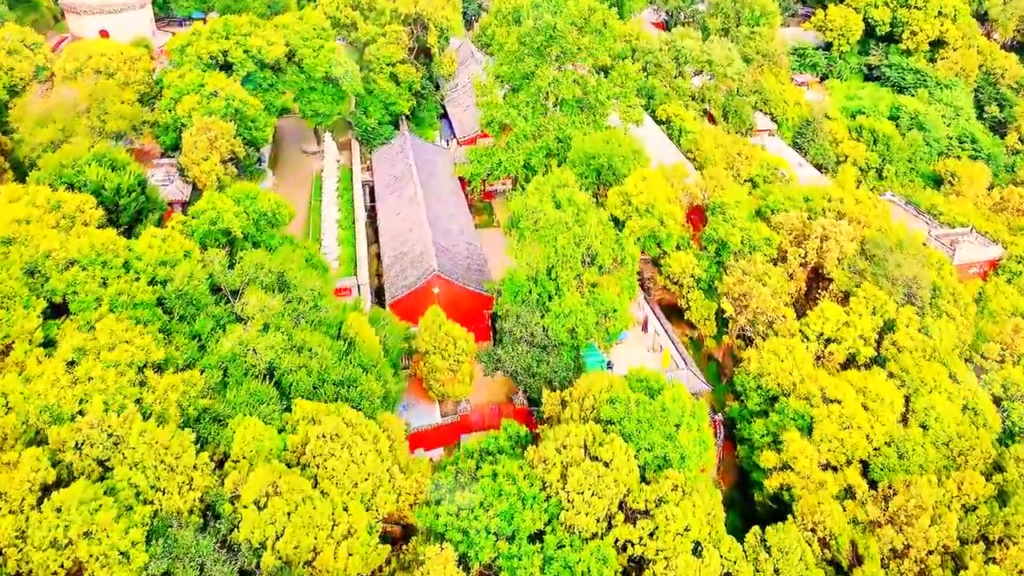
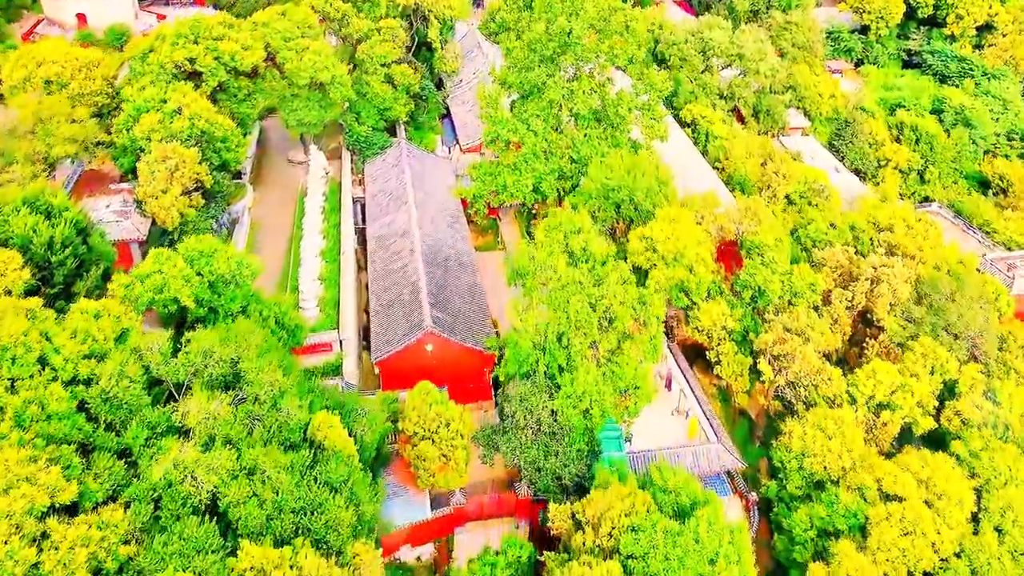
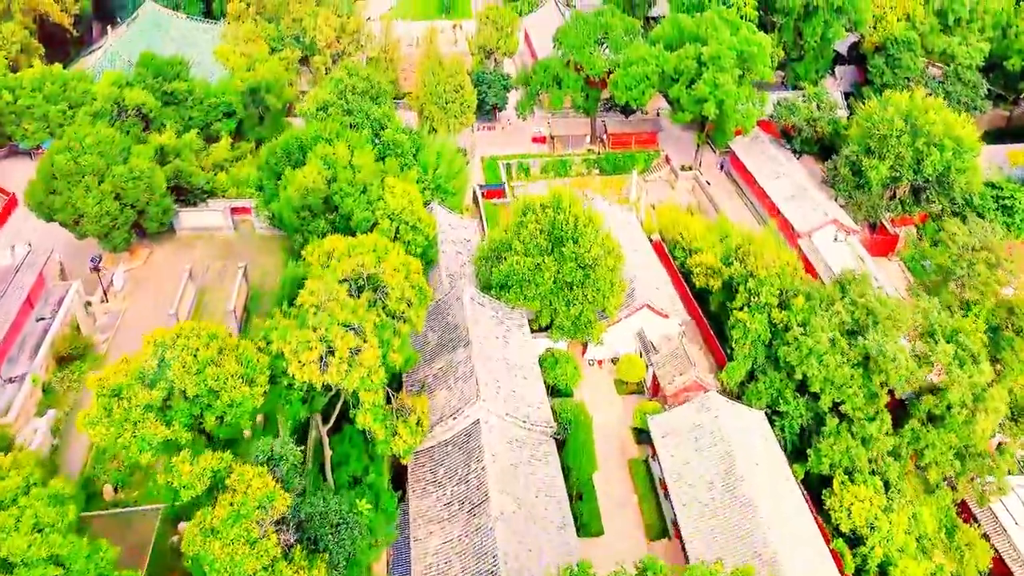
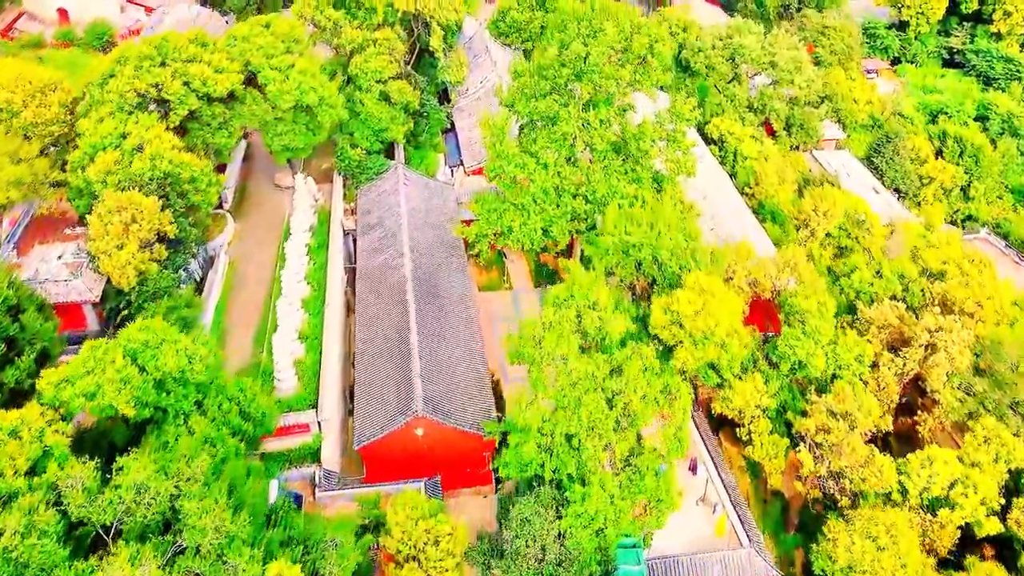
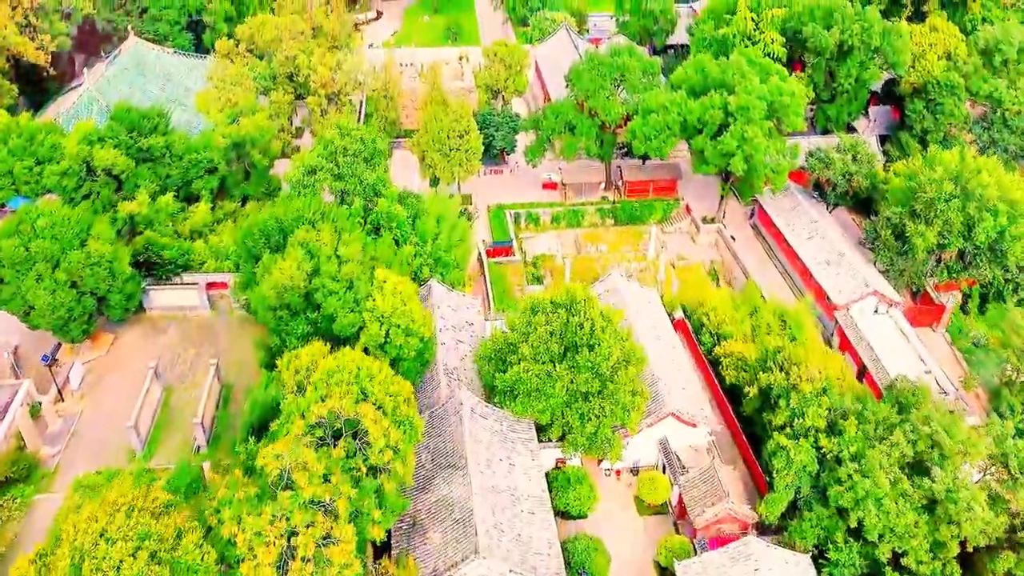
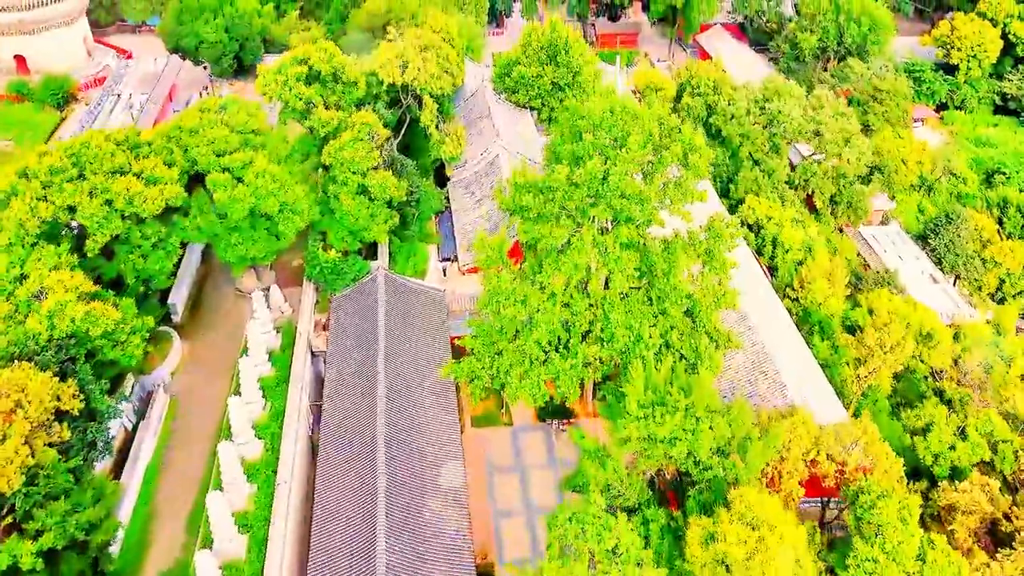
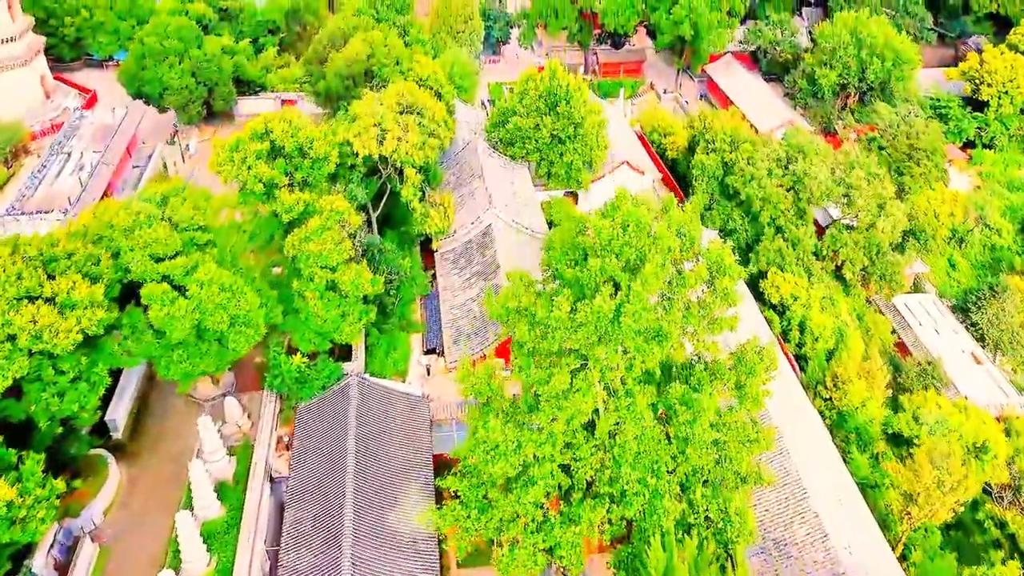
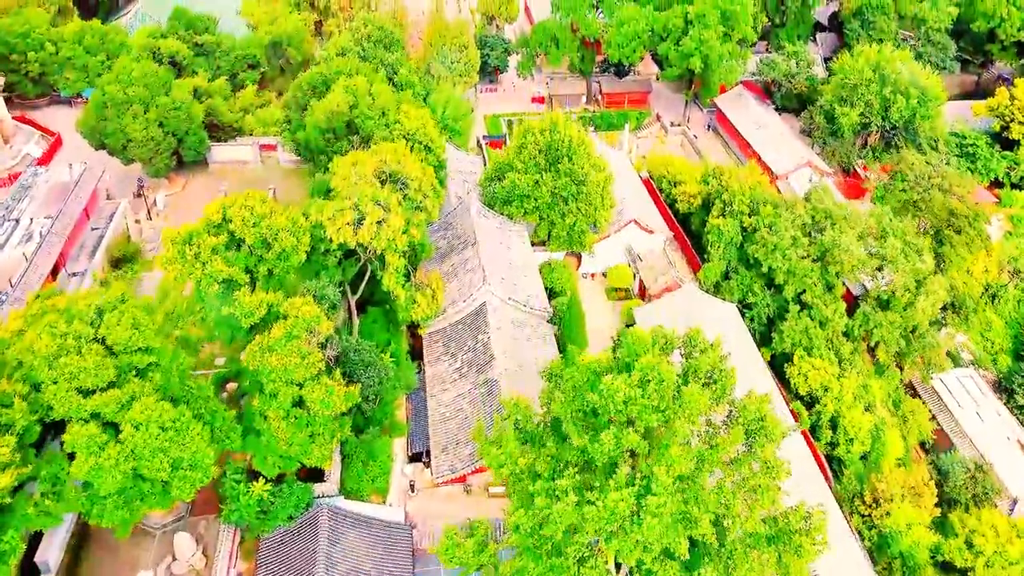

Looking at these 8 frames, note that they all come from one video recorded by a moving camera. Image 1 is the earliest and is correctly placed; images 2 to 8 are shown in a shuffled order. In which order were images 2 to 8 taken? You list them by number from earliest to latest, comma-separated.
2, 4, 6, 7, 8, 3, 5
